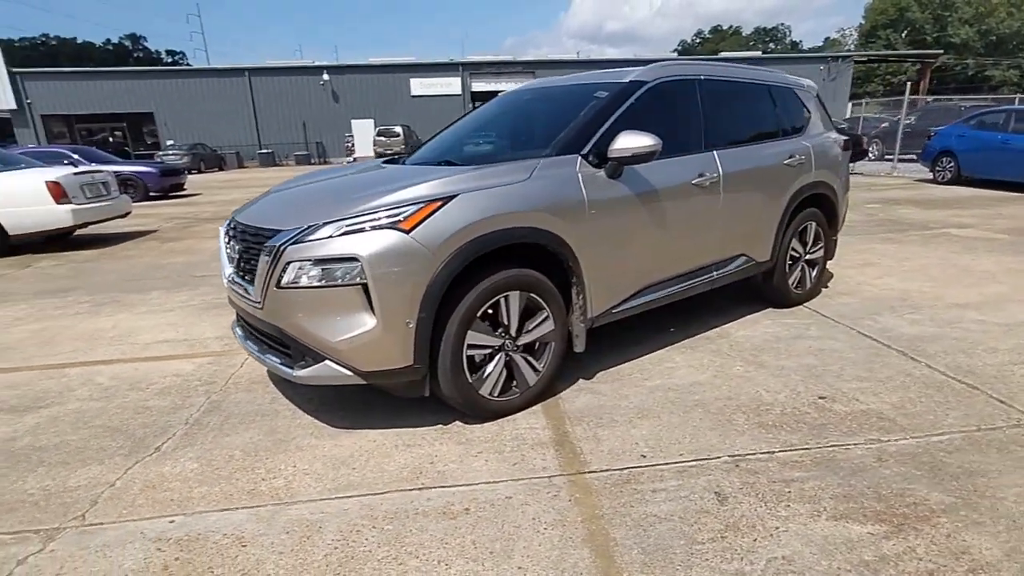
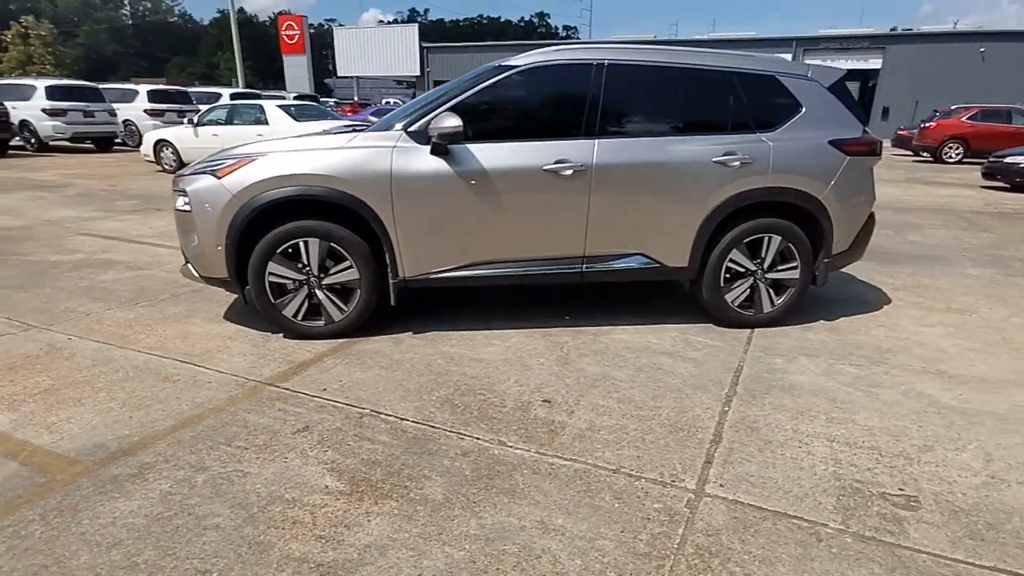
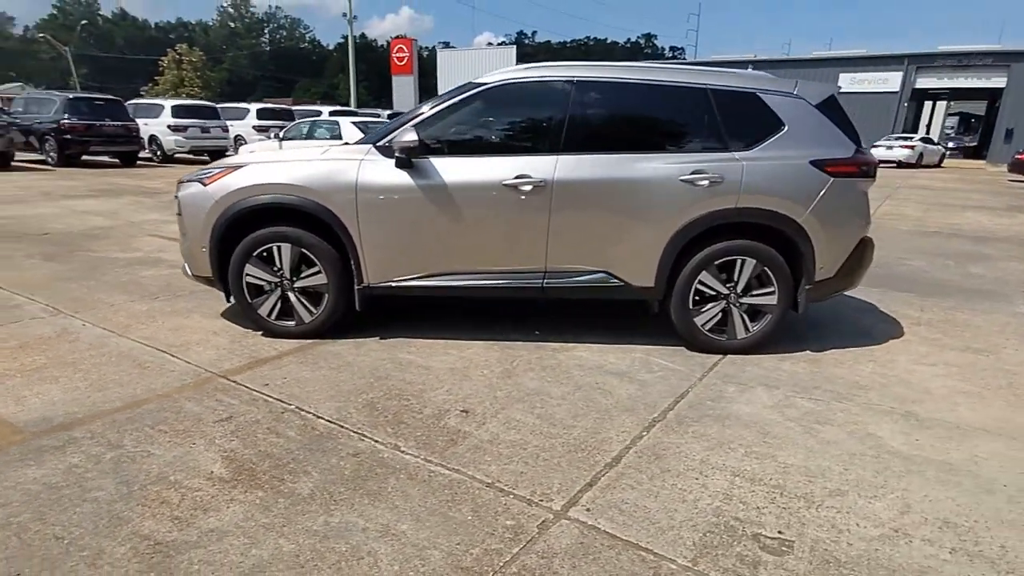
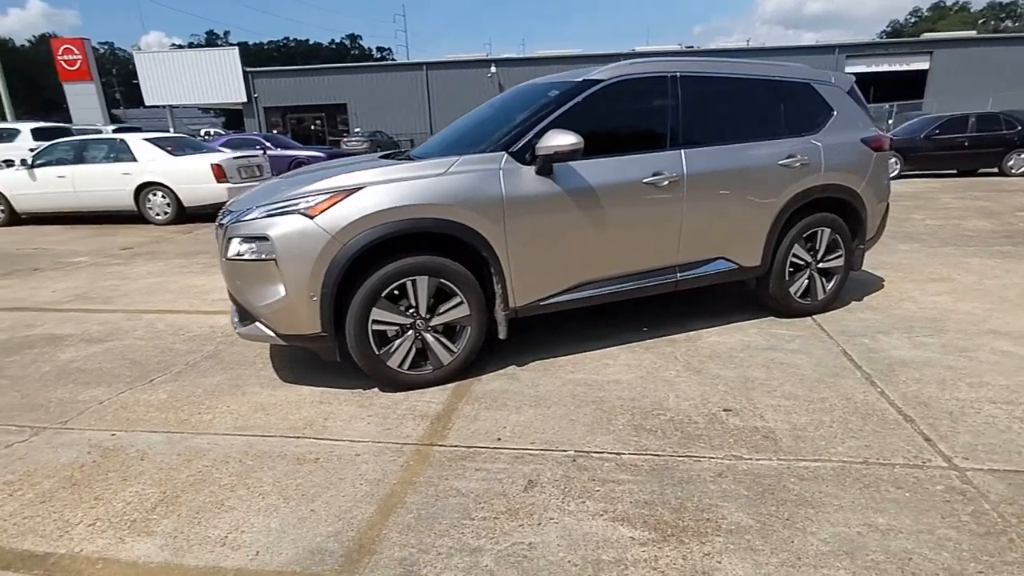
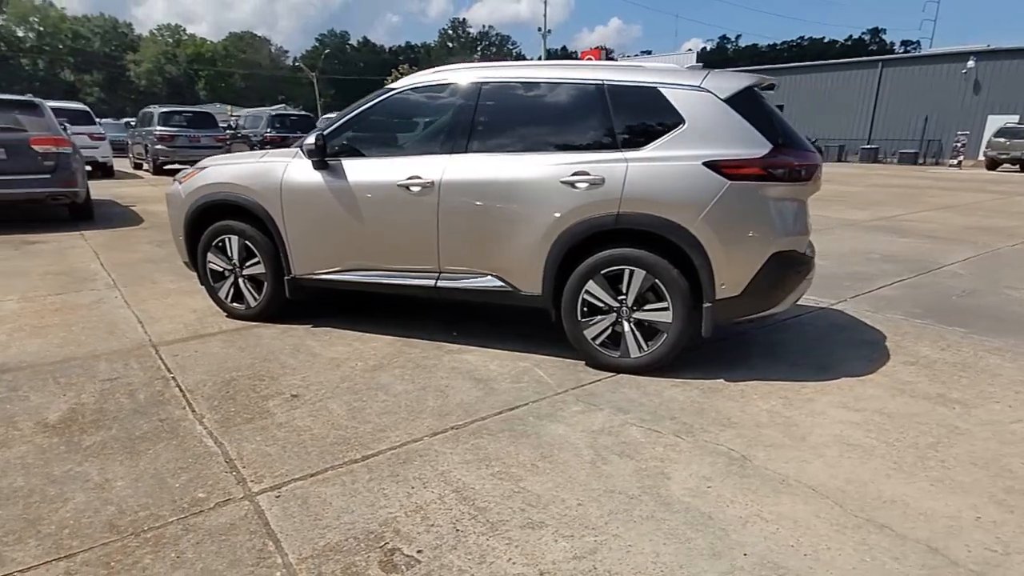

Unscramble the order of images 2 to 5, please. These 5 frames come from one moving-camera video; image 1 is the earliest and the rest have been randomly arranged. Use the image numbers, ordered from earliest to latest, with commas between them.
4, 2, 3, 5
